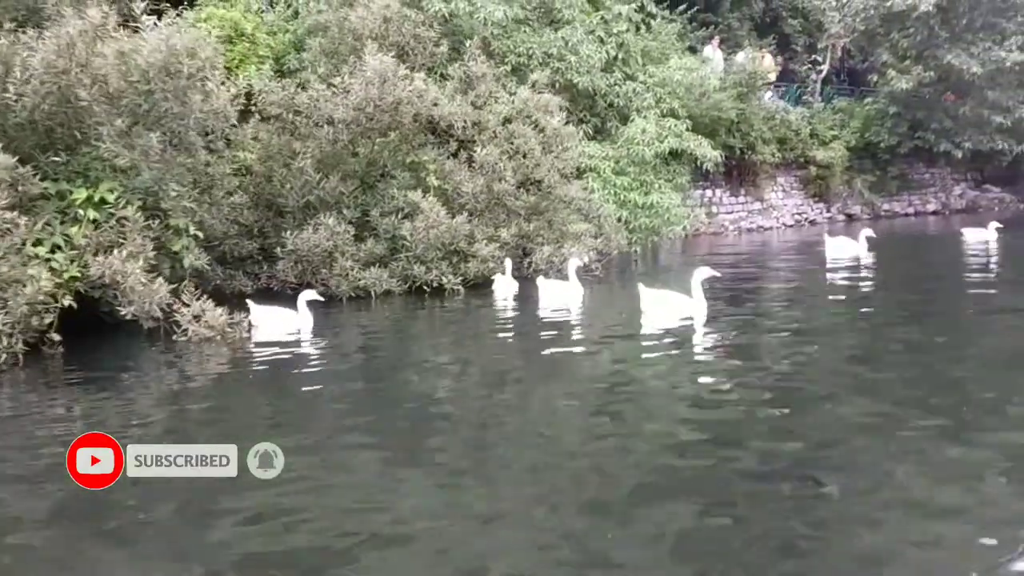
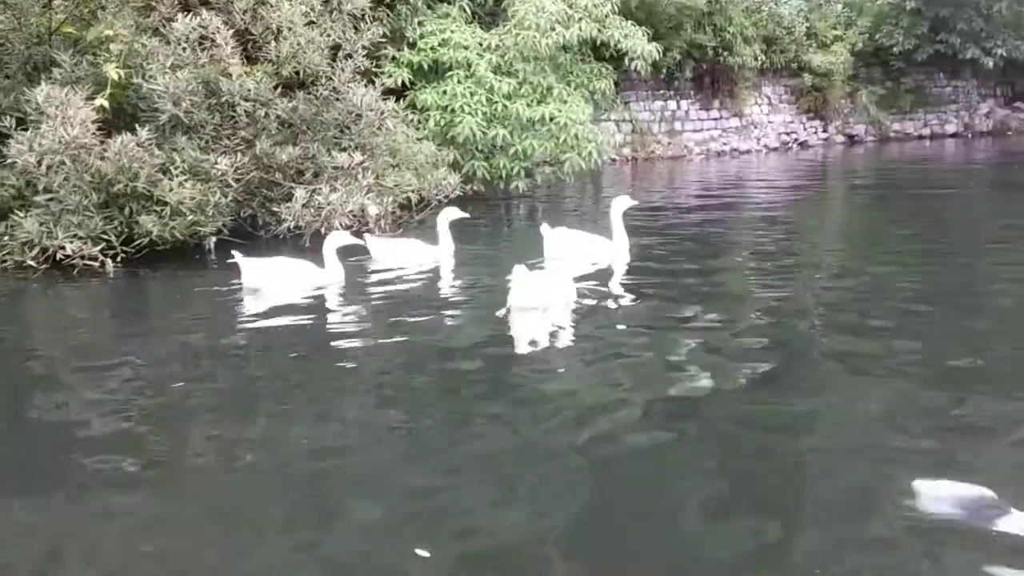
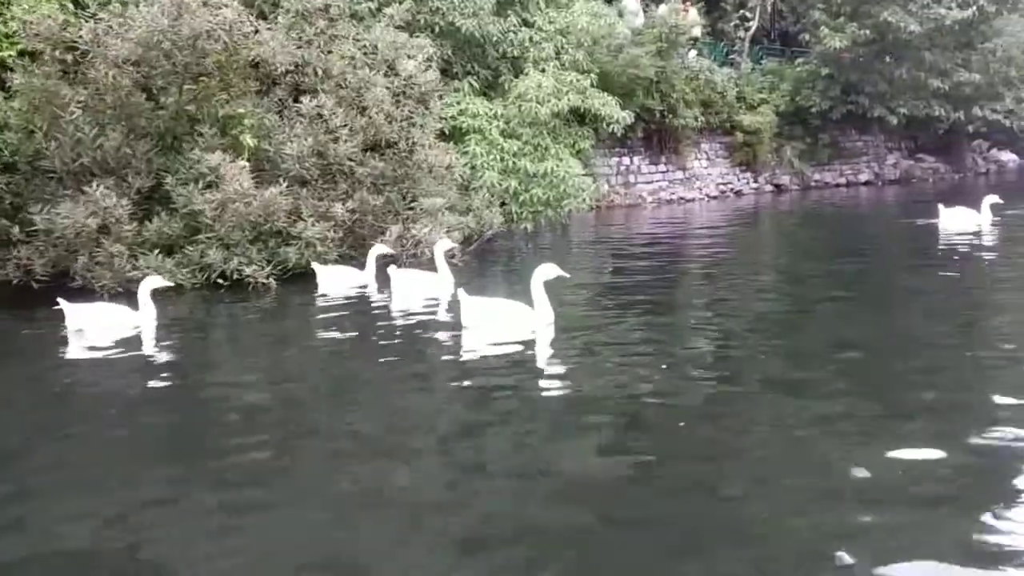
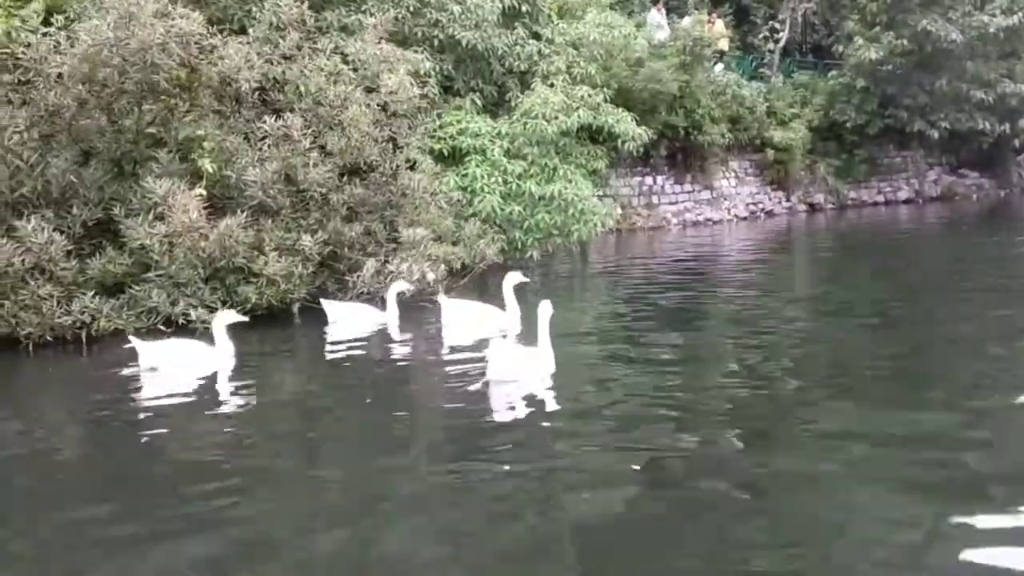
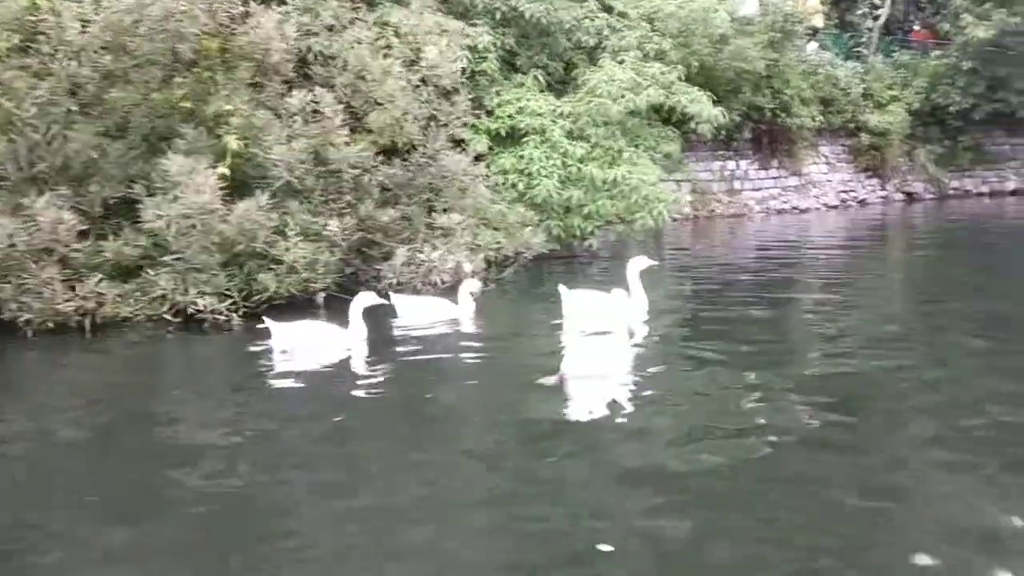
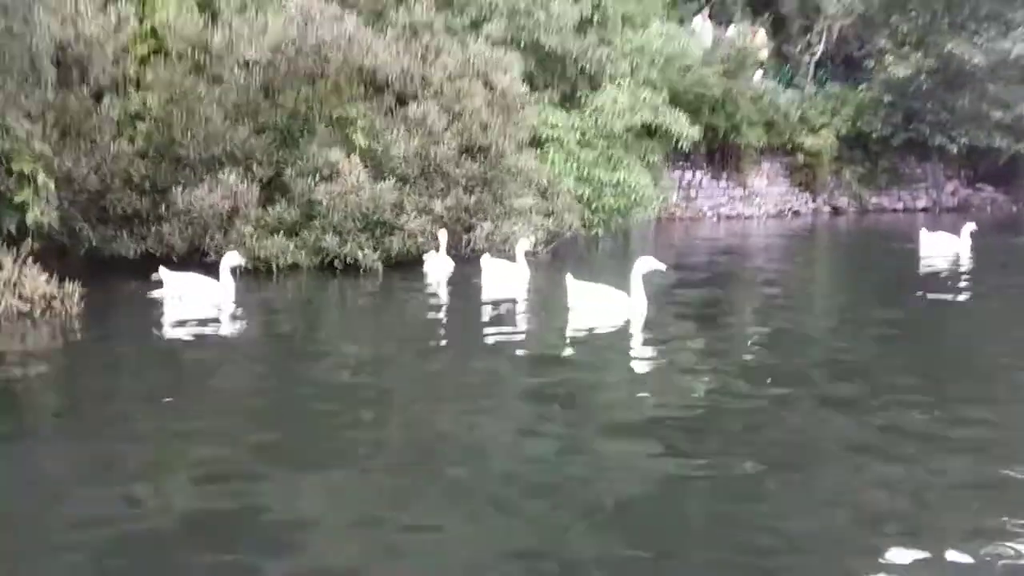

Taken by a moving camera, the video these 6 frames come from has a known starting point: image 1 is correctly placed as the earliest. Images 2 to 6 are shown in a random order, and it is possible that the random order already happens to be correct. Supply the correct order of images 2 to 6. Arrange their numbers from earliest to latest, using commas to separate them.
6, 3, 4, 5, 2
